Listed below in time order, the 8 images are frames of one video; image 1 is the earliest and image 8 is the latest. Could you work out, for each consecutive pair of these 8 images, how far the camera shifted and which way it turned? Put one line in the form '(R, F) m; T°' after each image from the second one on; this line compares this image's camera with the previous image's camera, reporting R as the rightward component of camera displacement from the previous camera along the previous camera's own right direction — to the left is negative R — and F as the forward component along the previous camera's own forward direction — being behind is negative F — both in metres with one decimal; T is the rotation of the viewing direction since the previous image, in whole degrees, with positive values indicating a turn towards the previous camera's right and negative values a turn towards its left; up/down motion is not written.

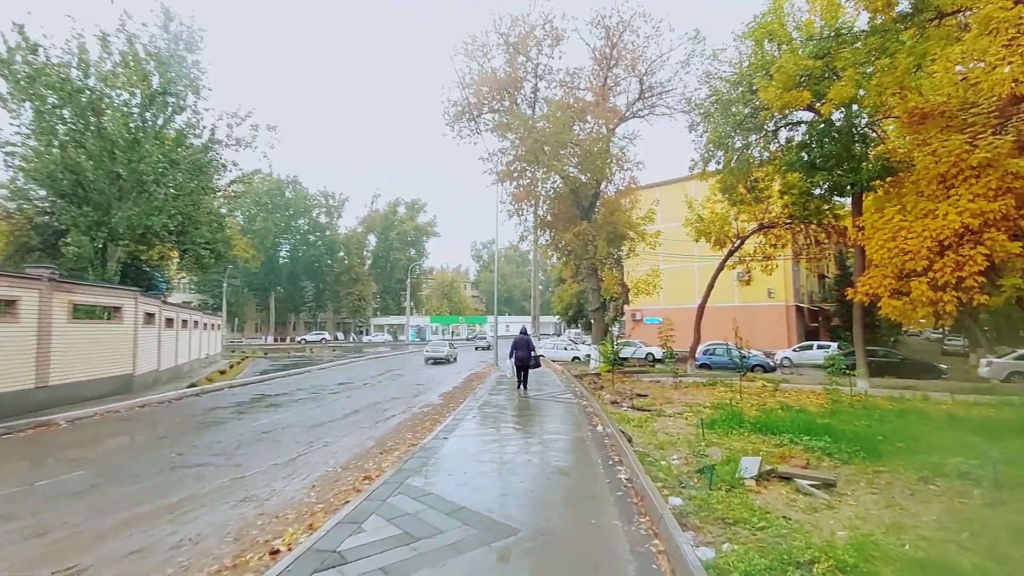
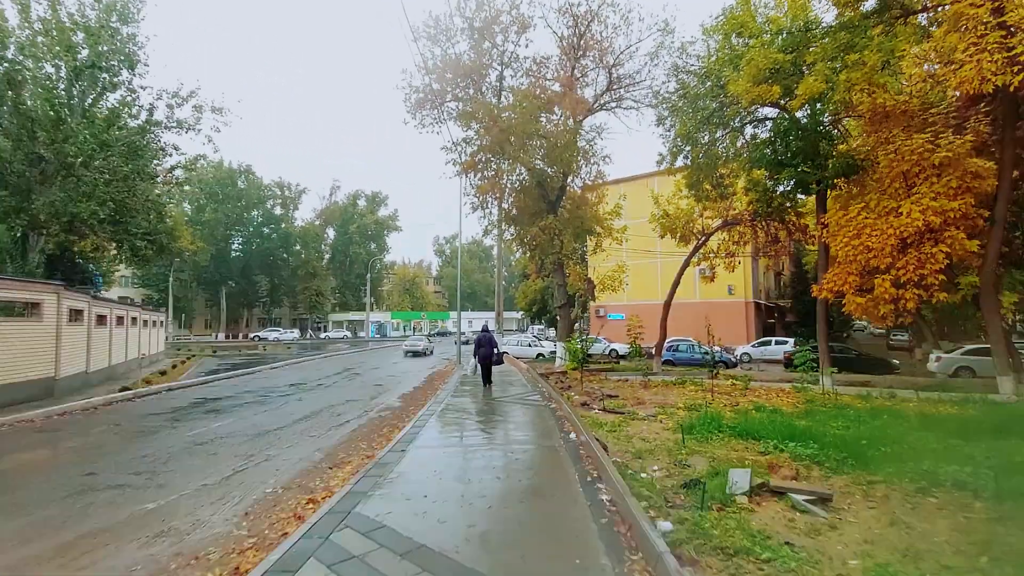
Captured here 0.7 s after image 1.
(-0.1, +0.7) m; +4°
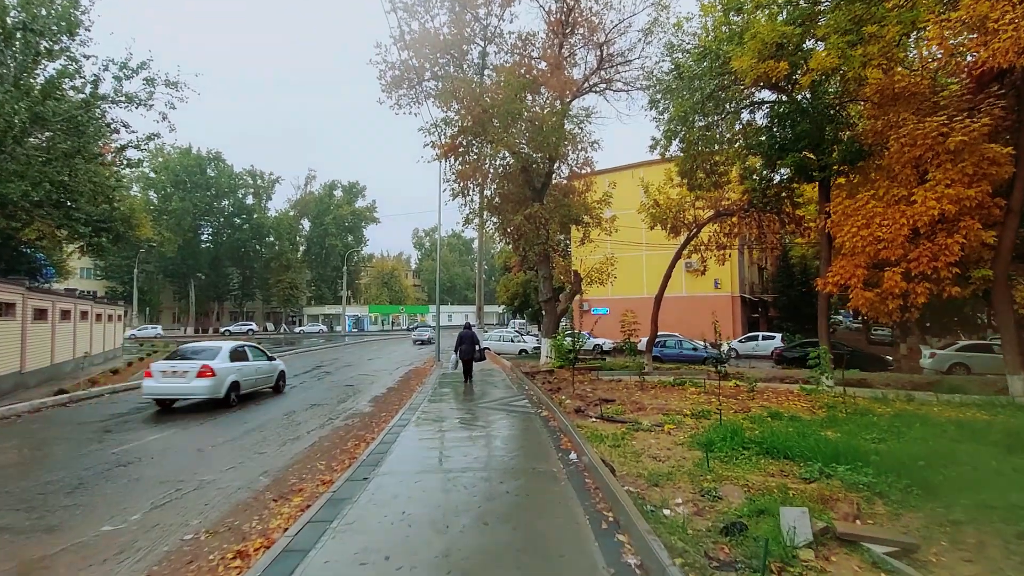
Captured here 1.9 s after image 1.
(-0.1, +1.3) m; +2°
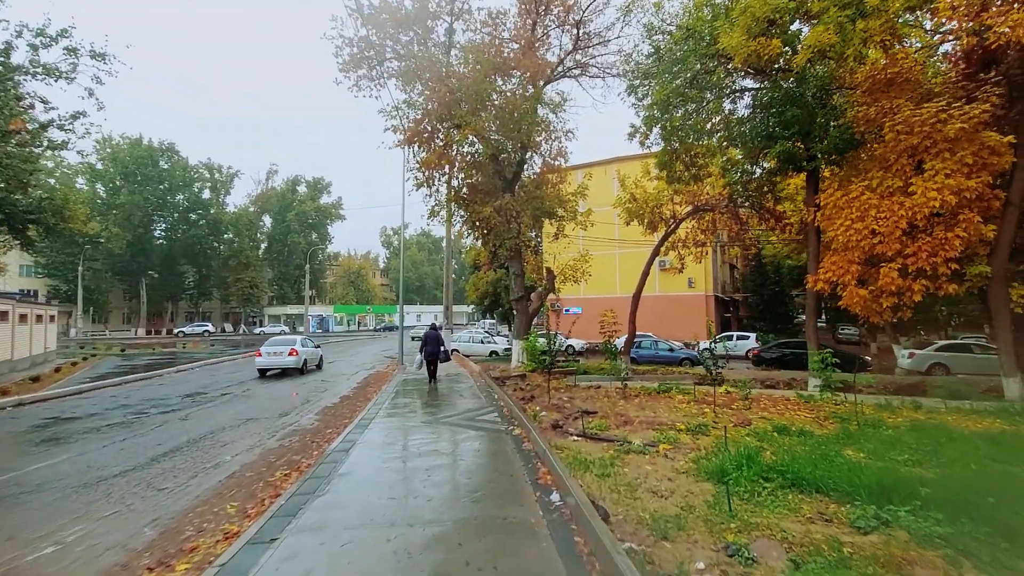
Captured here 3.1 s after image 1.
(+0.1, +1.4) m; +3°
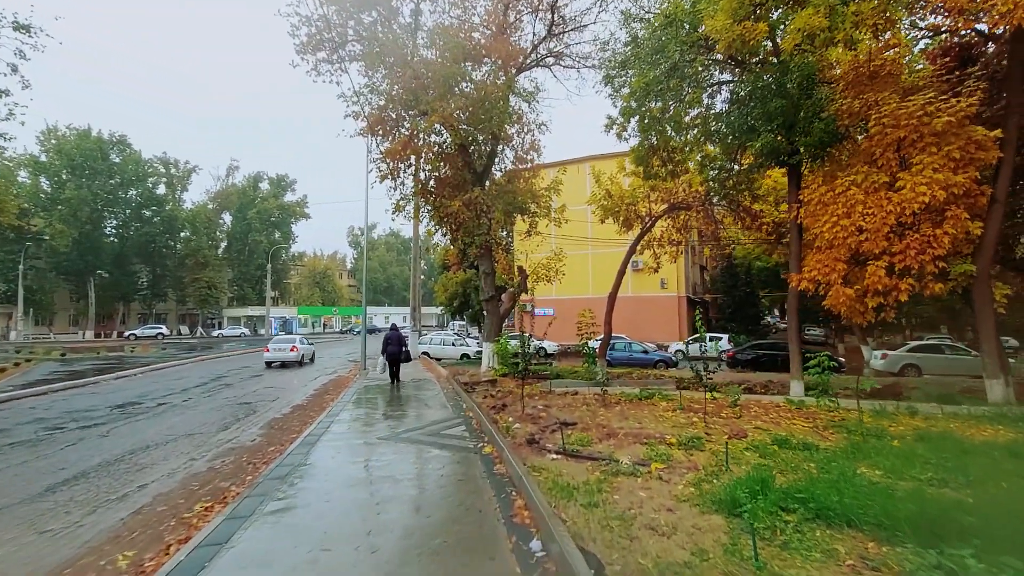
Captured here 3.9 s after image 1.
(0.0, +1.0) m; +3°
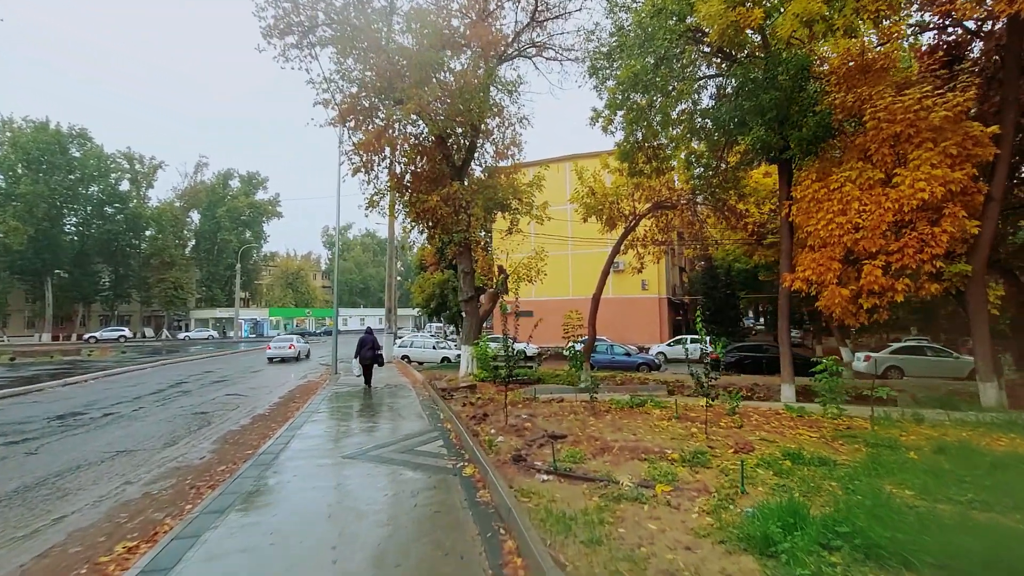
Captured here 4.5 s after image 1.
(-0.1, +0.8) m; +2°
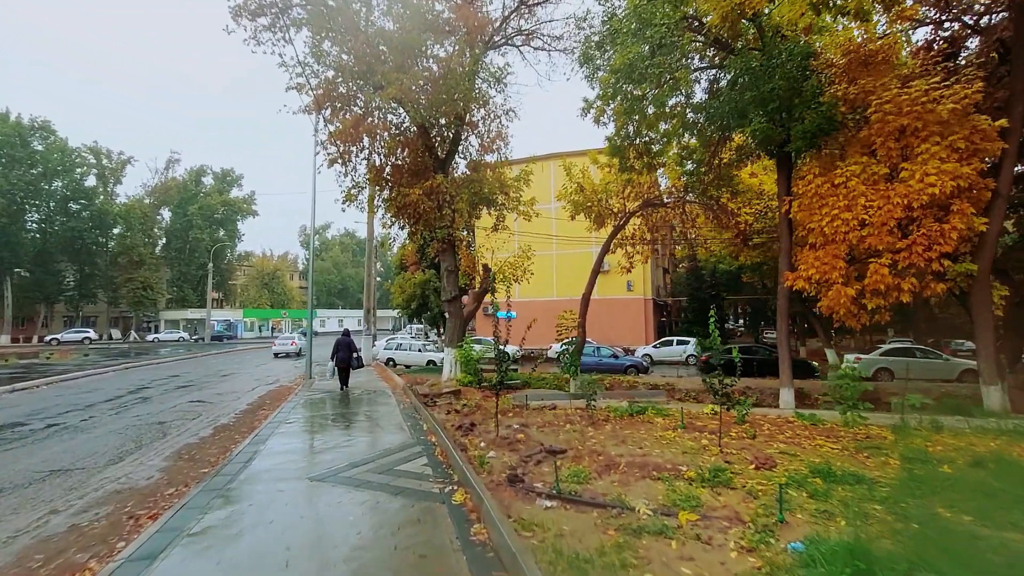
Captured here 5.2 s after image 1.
(-0.2, +0.8) m; +2°
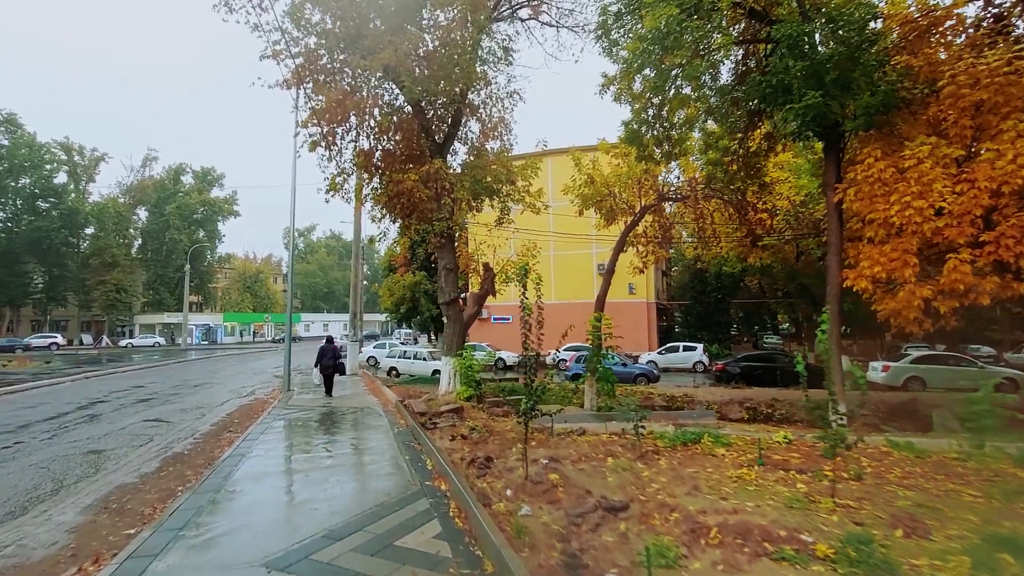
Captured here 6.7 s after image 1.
(-0.5, +1.8) m; +1°
